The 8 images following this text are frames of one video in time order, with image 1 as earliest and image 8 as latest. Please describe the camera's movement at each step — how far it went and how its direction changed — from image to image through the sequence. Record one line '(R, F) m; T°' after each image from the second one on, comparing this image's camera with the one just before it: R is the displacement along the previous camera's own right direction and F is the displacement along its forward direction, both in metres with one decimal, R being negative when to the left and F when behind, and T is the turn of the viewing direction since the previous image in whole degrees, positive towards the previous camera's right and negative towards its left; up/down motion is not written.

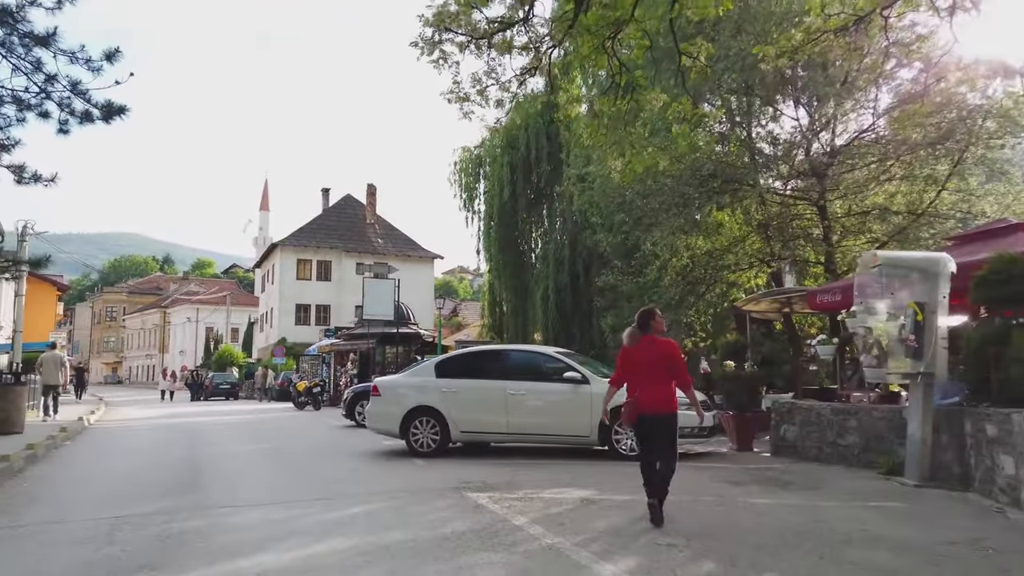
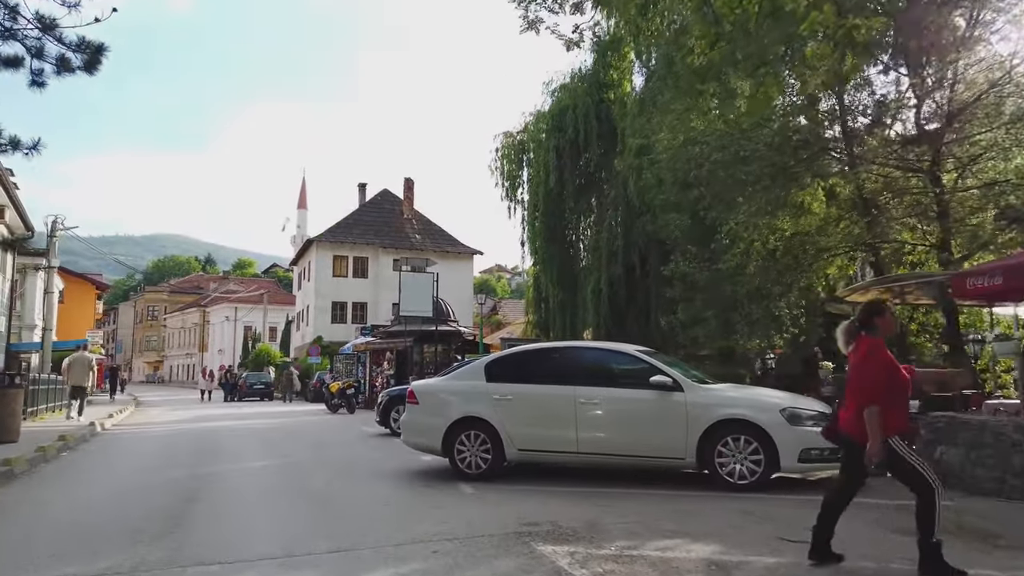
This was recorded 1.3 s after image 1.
(-0.3, +1.9) m; -3°
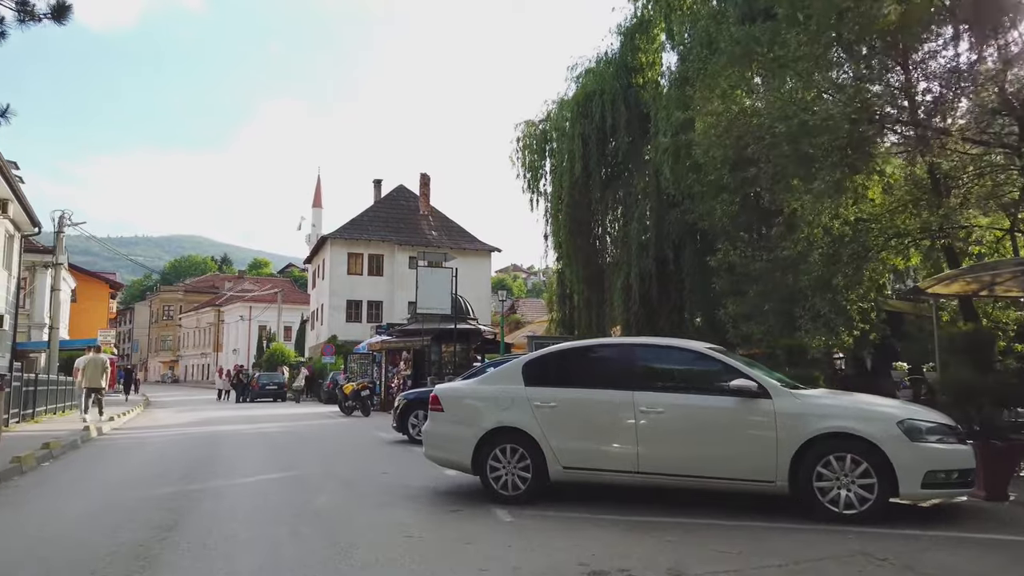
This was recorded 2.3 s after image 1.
(-0.3, +1.3) m; -1°
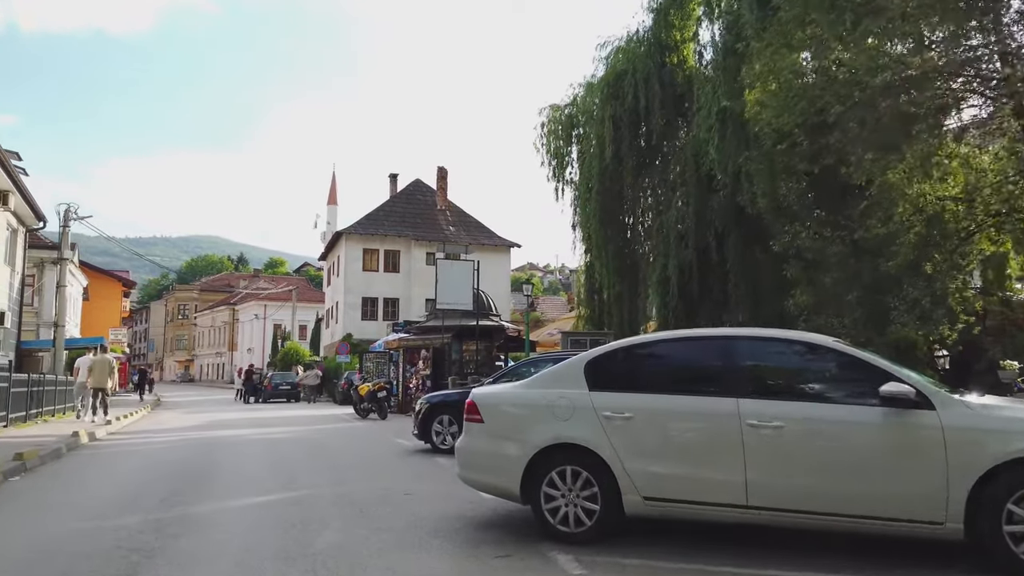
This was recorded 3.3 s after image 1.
(-0.3, +1.5) m; -1°
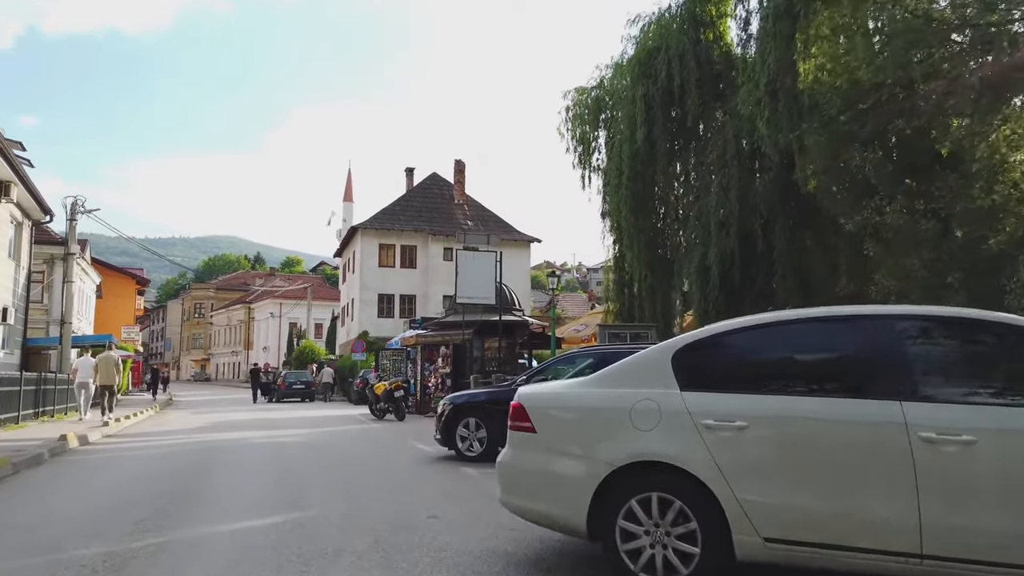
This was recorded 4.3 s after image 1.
(-0.2, +1.3) m; -1°
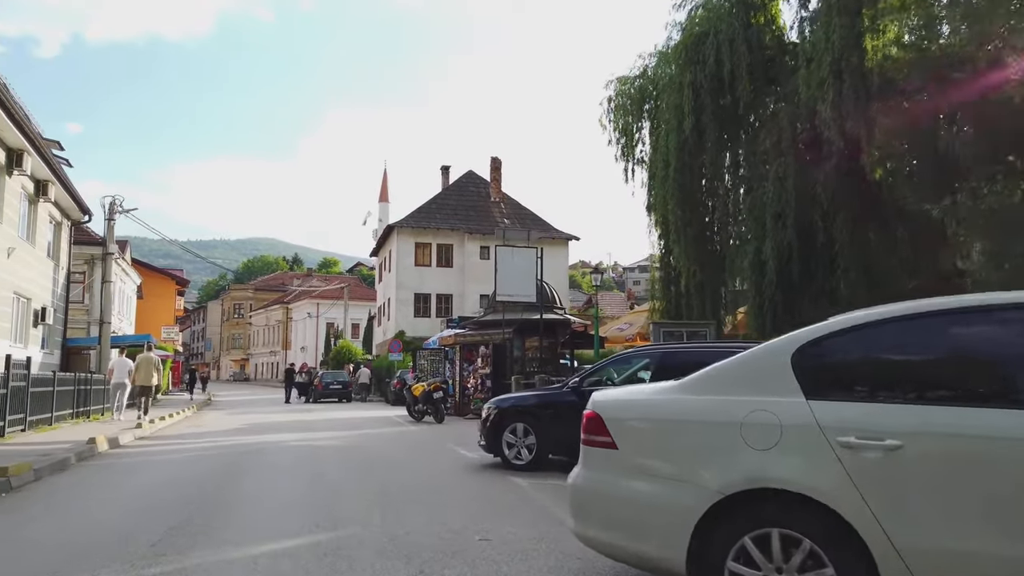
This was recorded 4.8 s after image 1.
(-0.2, +0.7) m; -3°
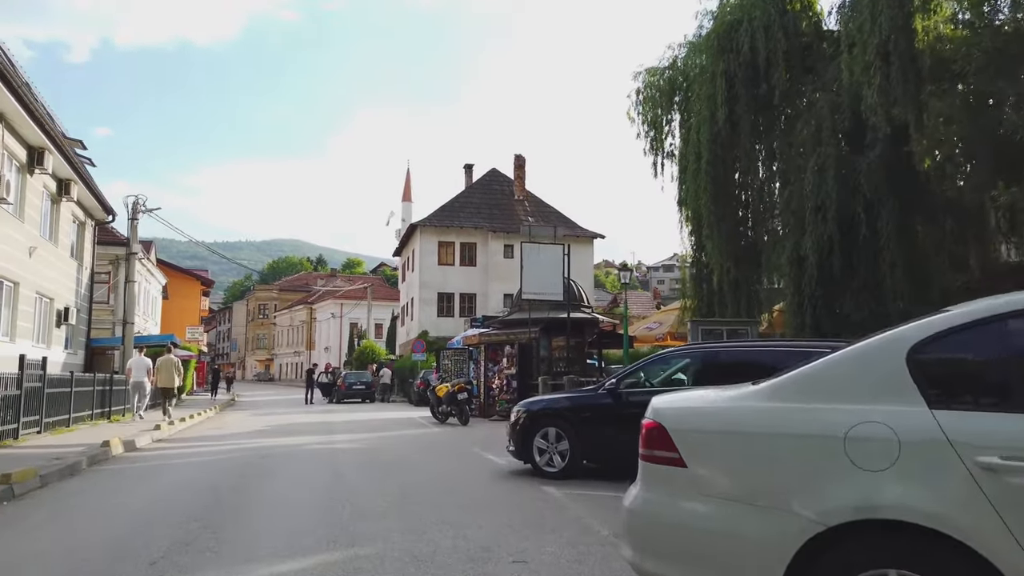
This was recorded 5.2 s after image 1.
(-0.1, +0.6) m; -2°
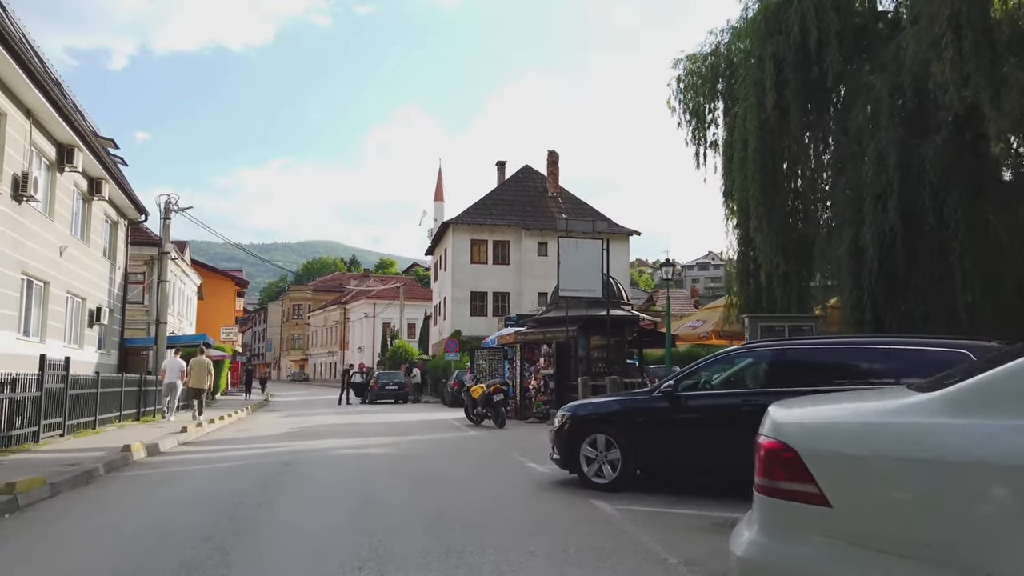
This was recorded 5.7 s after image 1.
(-0.1, +0.7) m; -2°
